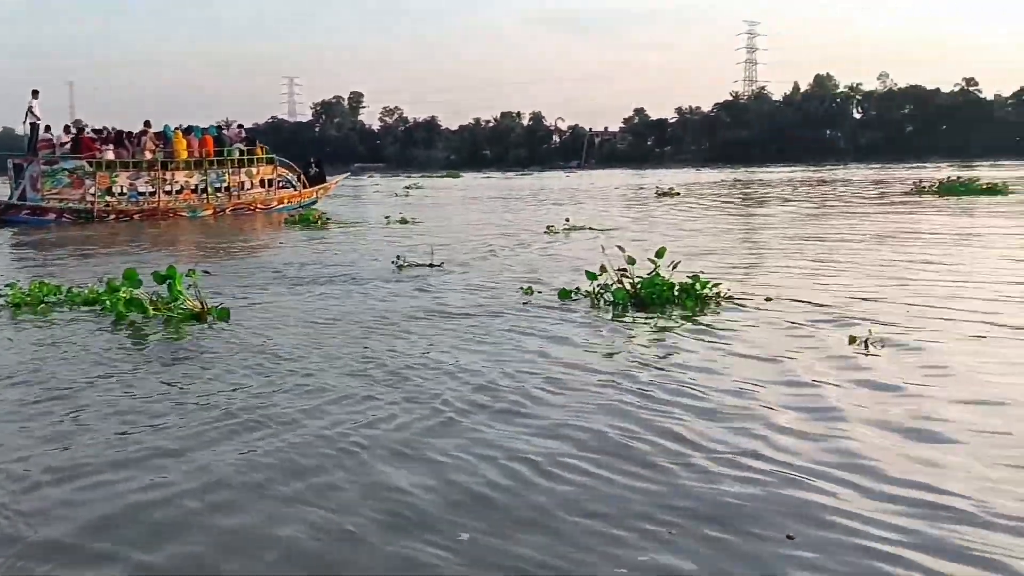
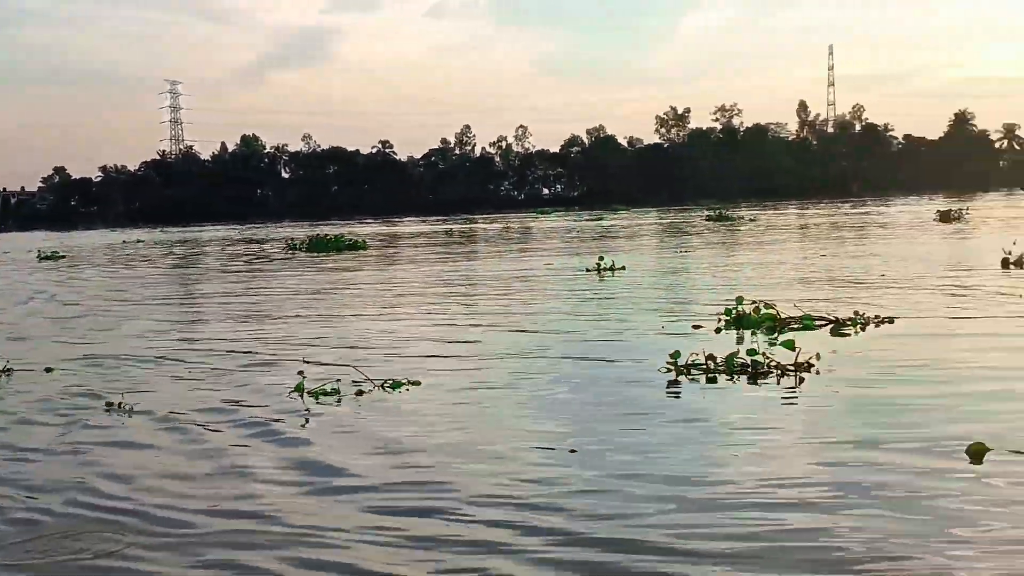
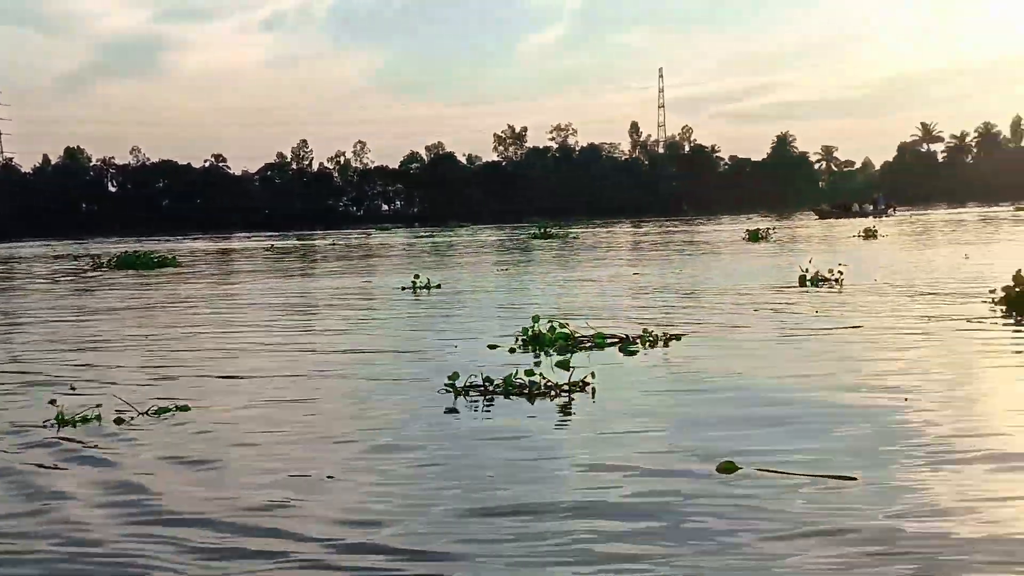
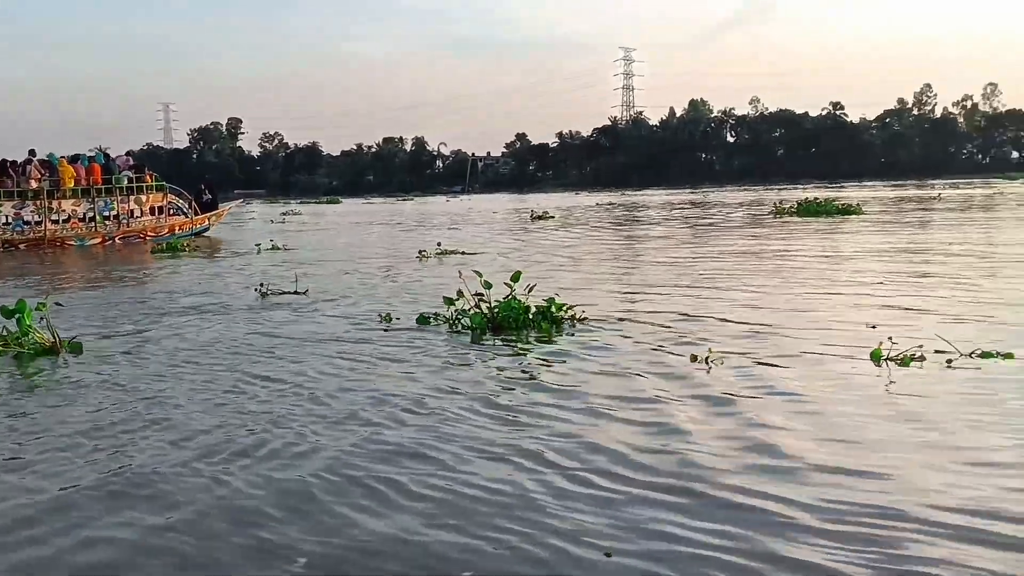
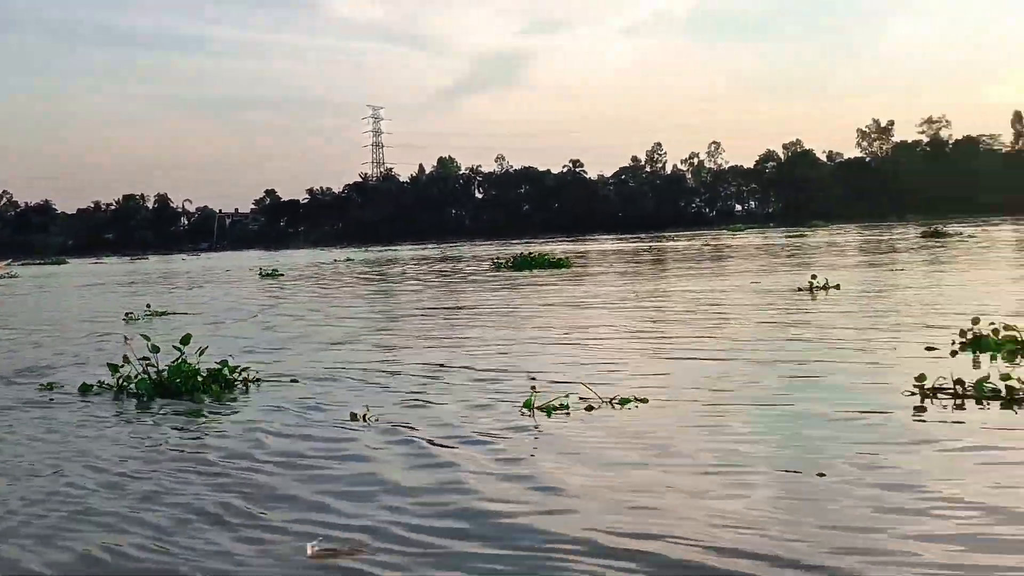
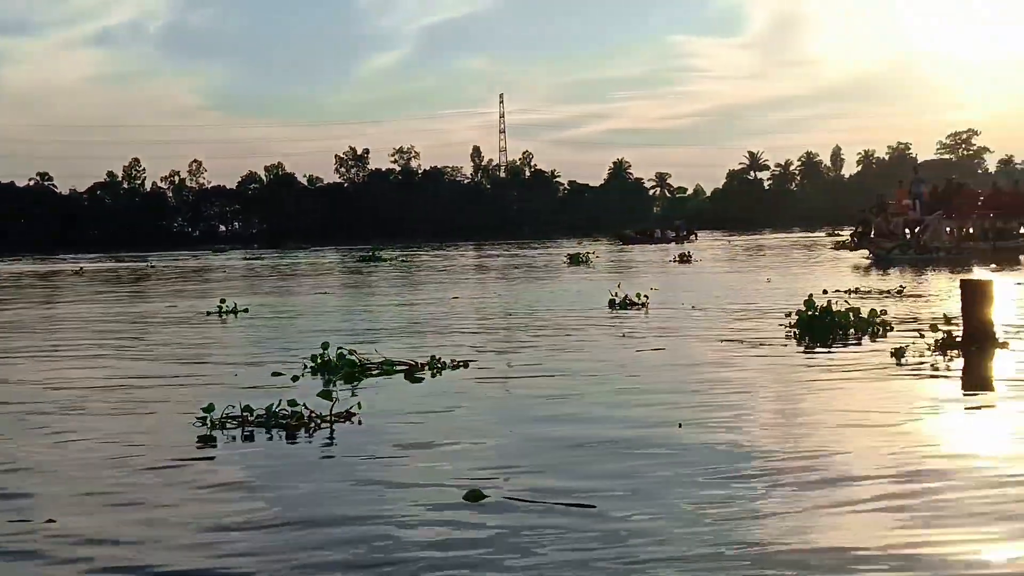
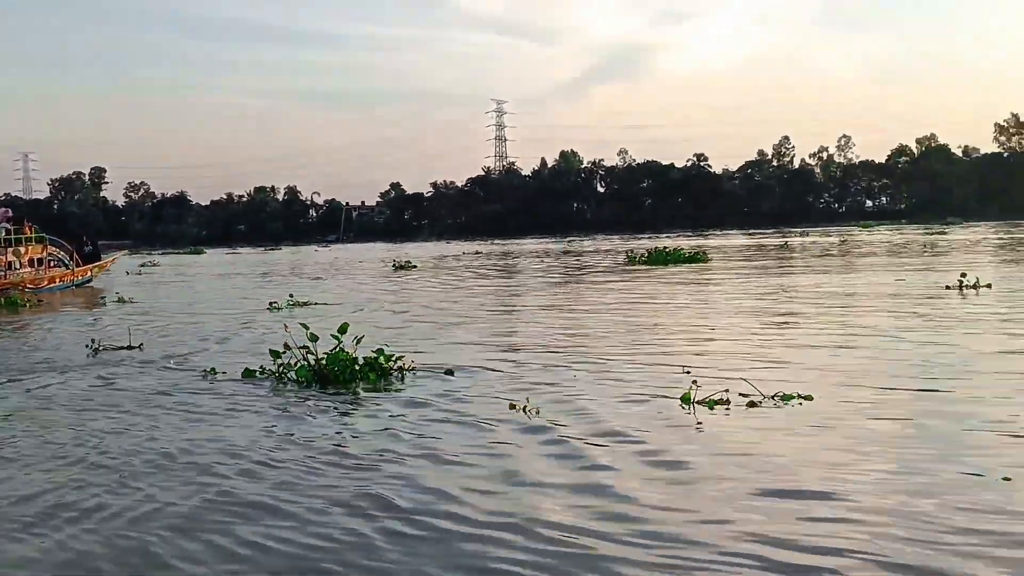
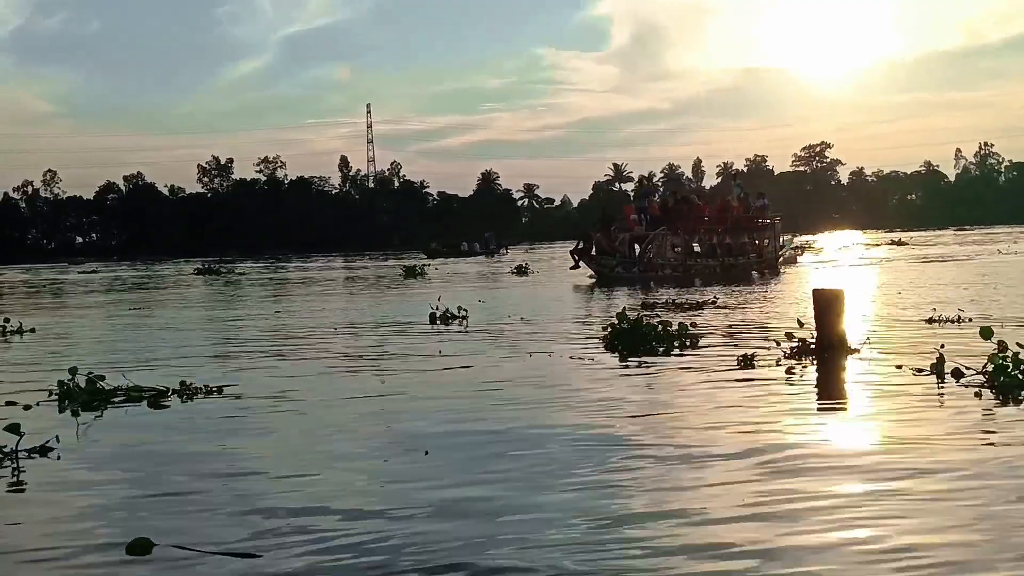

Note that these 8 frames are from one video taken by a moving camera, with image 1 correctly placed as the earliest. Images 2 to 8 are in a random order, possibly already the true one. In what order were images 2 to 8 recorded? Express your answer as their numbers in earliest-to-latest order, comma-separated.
4, 7, 5, 2, 3, 6, 8
